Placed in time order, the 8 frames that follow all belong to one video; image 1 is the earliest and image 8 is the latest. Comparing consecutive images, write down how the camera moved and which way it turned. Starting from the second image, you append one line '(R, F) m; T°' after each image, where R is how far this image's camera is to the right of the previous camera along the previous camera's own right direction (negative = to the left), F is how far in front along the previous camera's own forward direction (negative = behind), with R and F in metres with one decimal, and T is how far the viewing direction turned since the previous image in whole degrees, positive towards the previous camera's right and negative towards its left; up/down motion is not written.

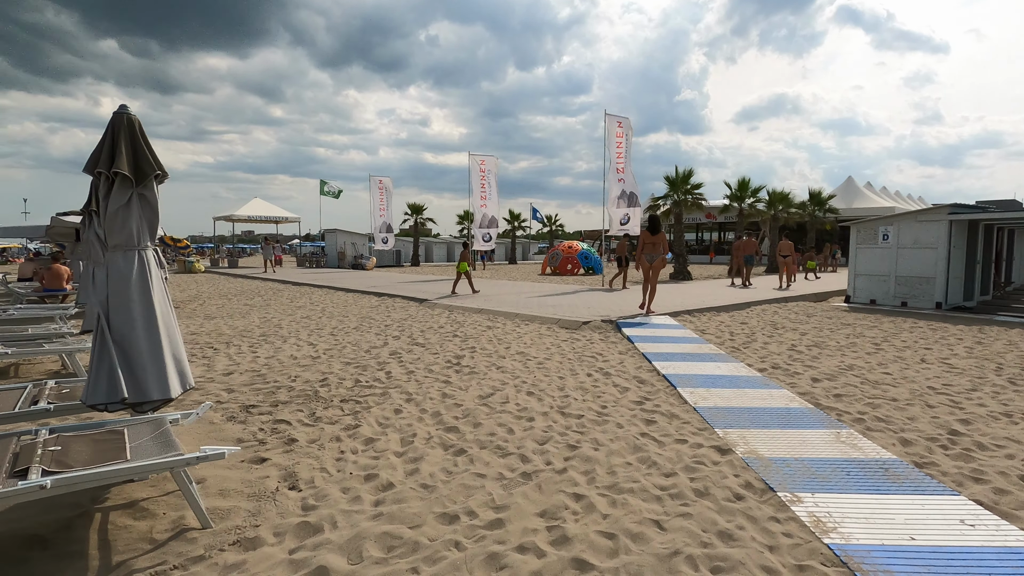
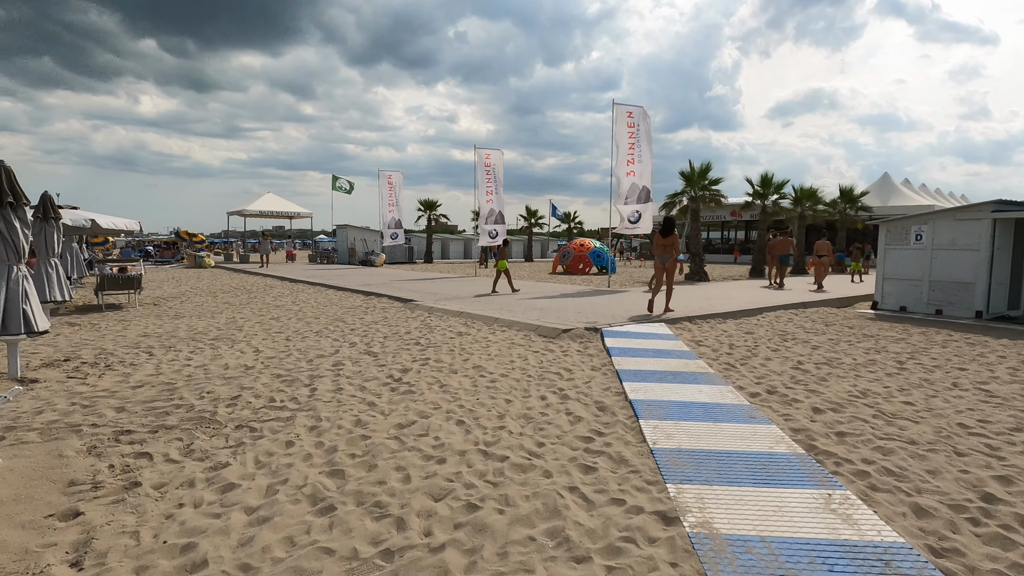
(+0.8, +0.9) m; -3°
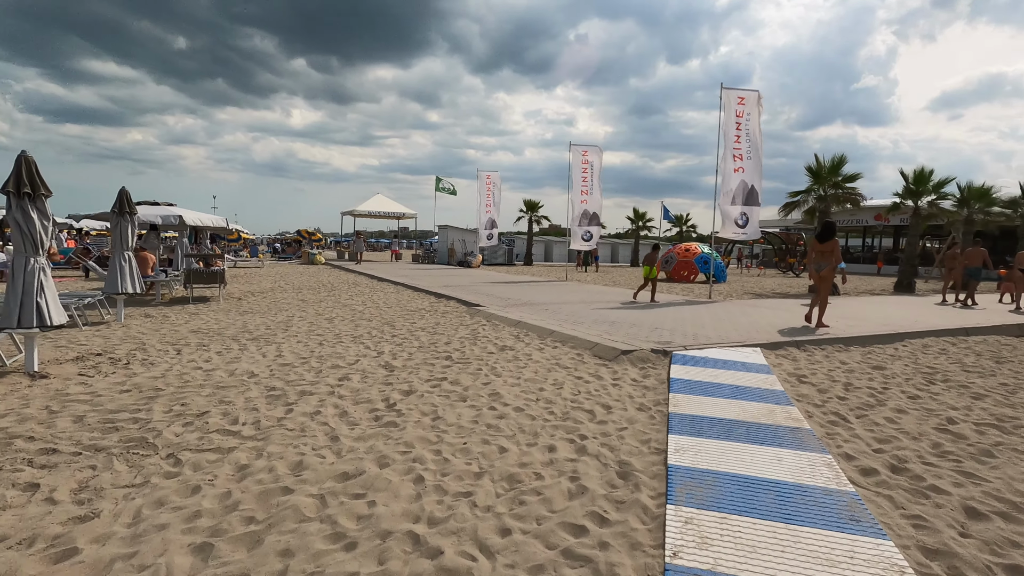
(+0.7, +1.2) m; -12°
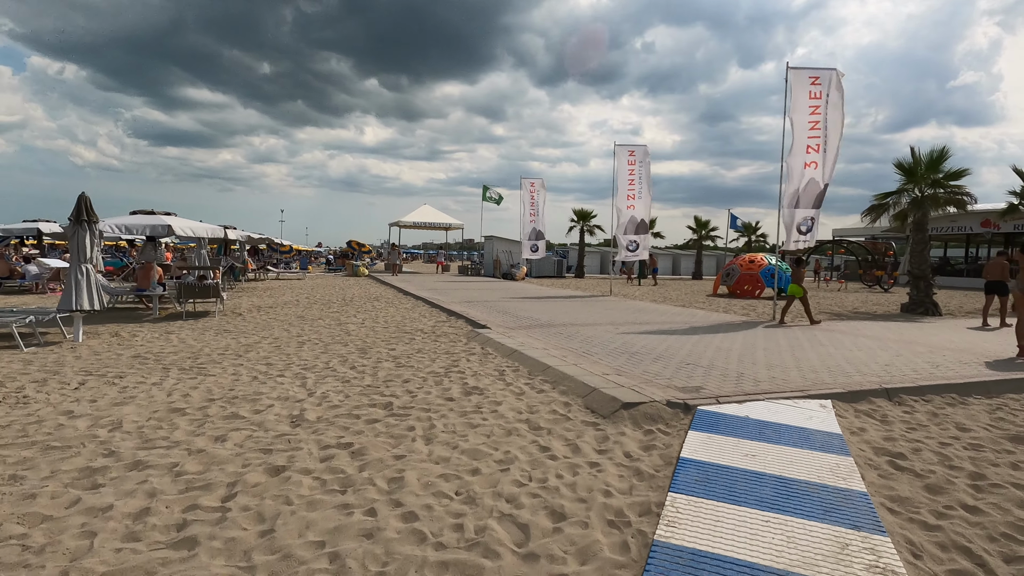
(+0.9, +1.7) m; -7°
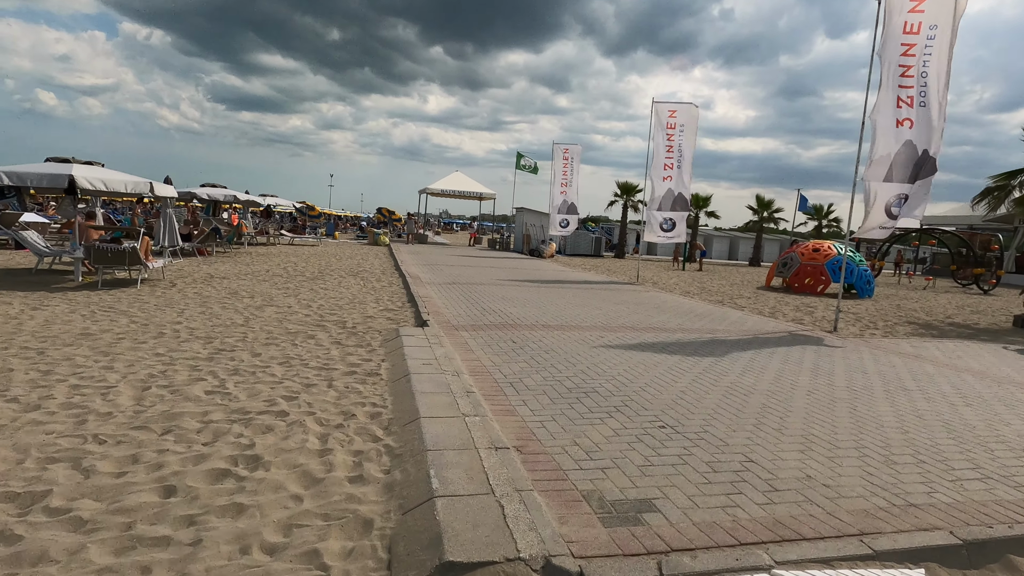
(+1.3, +2.5) m; -6°
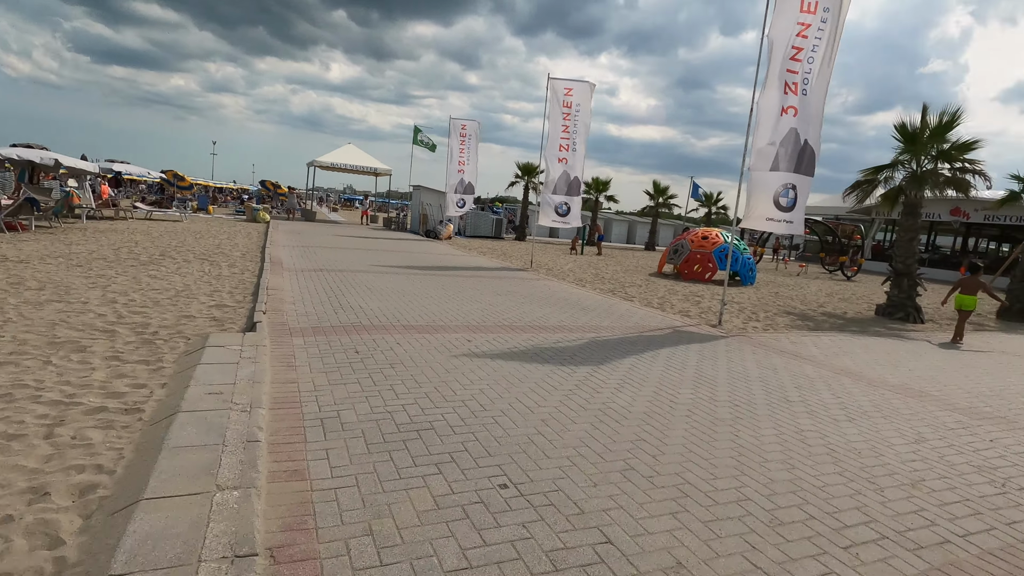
(+0.6, +1.0) m; +10°
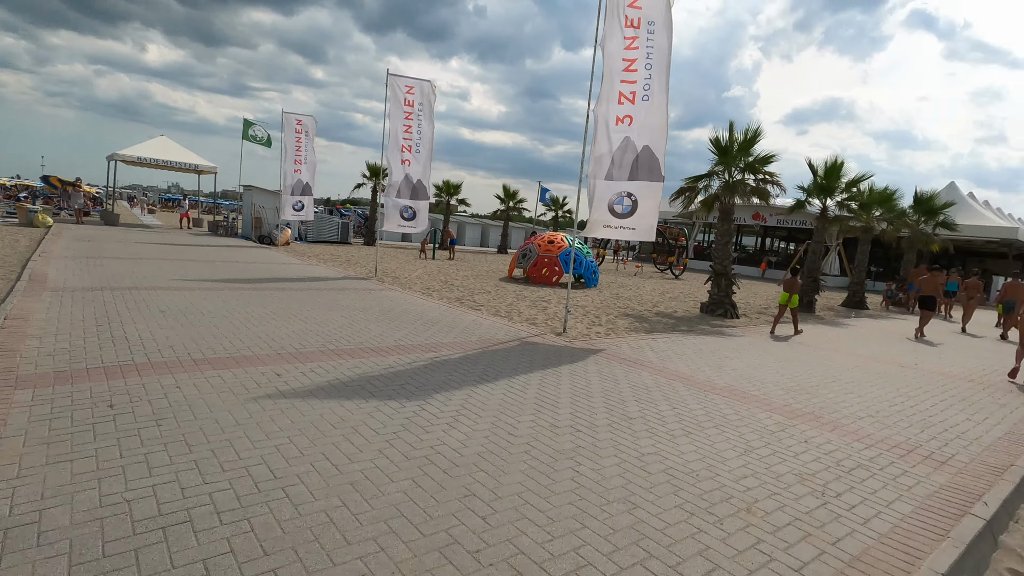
(+0.3, +0.6) m; +15°
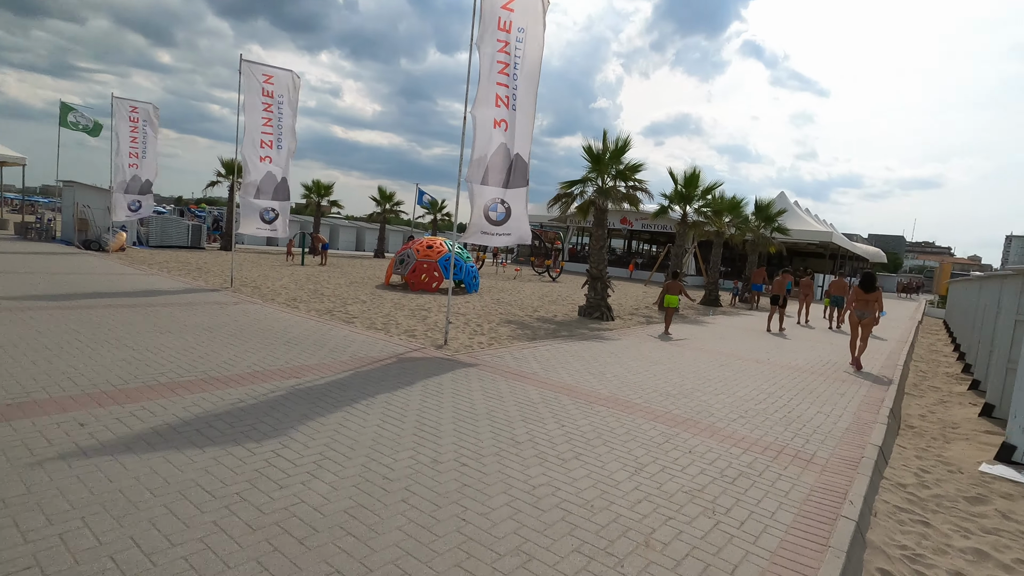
(0.0, +0.4) m; +13°
